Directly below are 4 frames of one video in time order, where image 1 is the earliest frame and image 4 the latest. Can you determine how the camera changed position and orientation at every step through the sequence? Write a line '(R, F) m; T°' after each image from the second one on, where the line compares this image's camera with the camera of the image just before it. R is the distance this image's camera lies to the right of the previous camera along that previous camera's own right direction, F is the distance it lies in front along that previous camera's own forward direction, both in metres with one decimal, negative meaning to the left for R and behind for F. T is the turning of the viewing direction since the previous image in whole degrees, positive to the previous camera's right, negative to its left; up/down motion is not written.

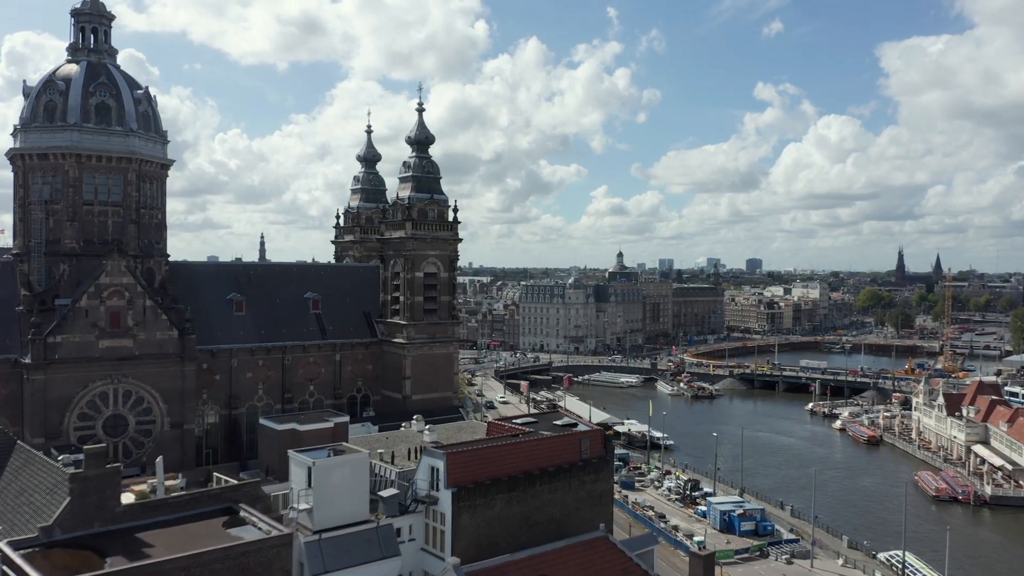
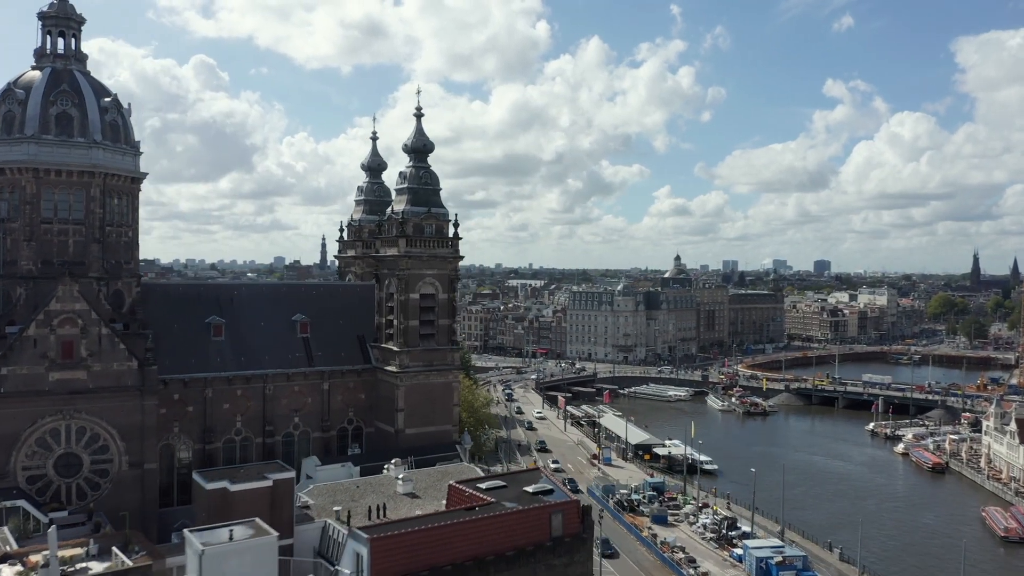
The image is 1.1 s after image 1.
(+2.1, +3.3) m; -4°
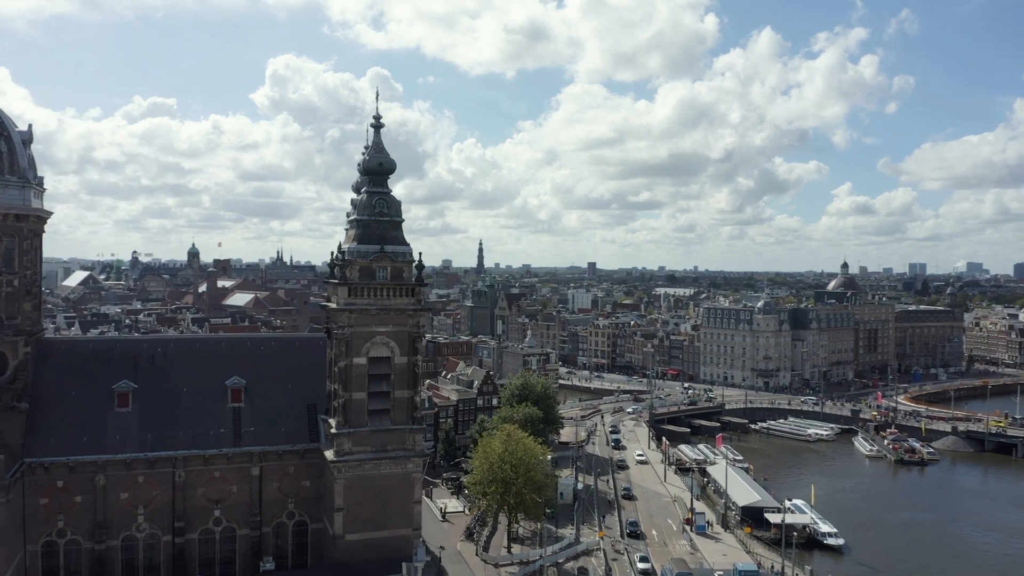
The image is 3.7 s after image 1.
(+5.1, +8.1) m; -11°
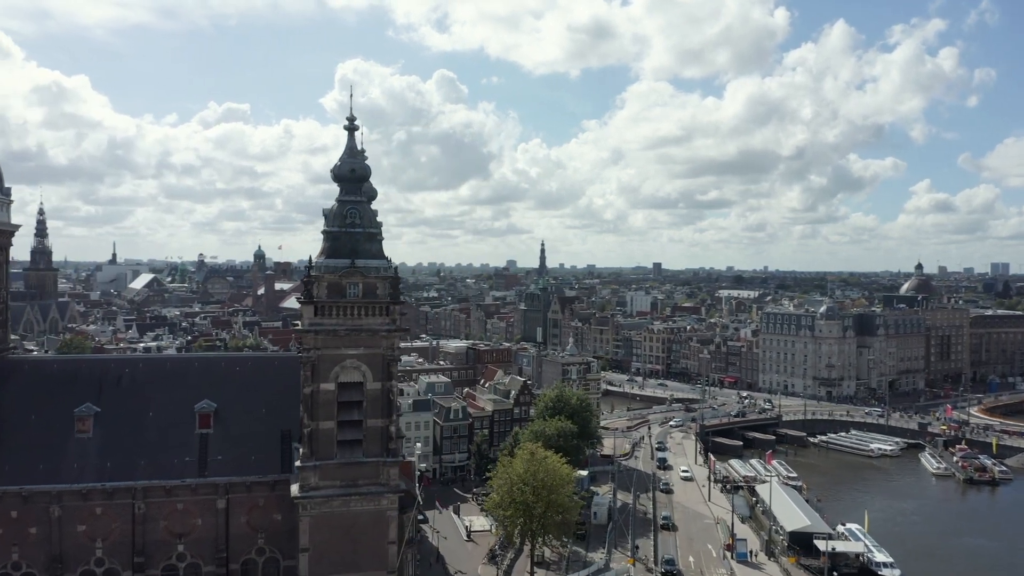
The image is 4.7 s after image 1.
(+2.1, +2.5) m; -5°
